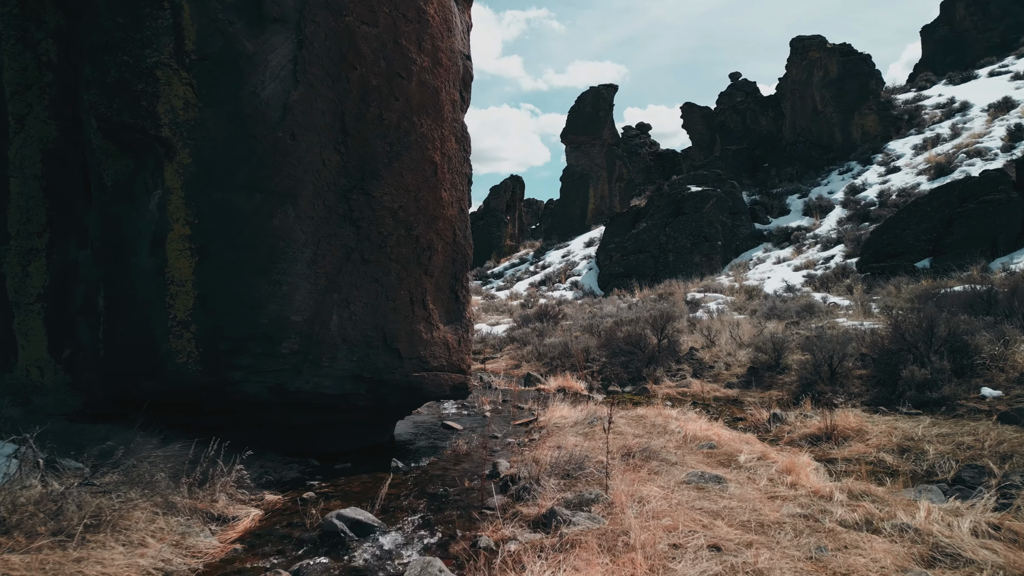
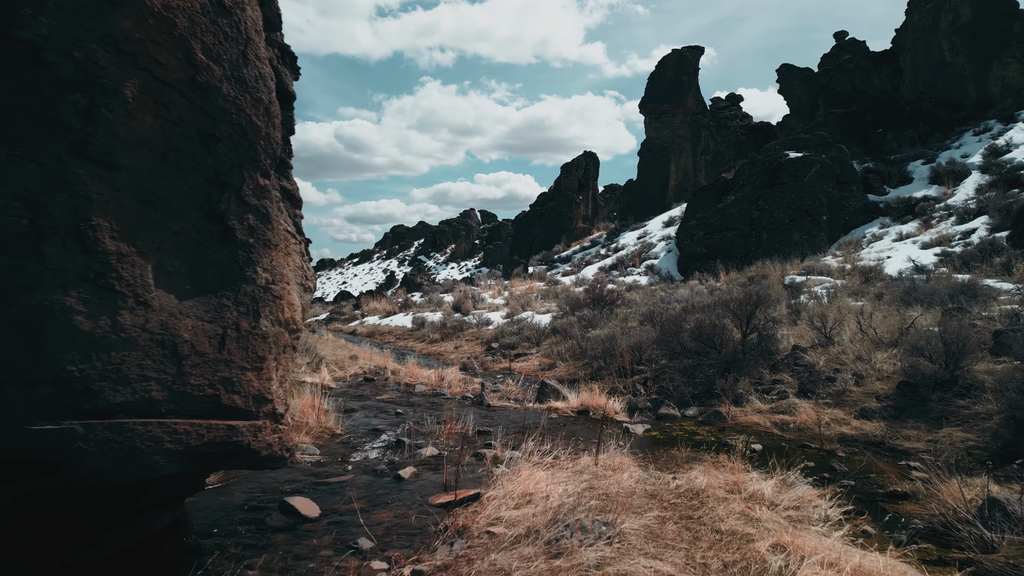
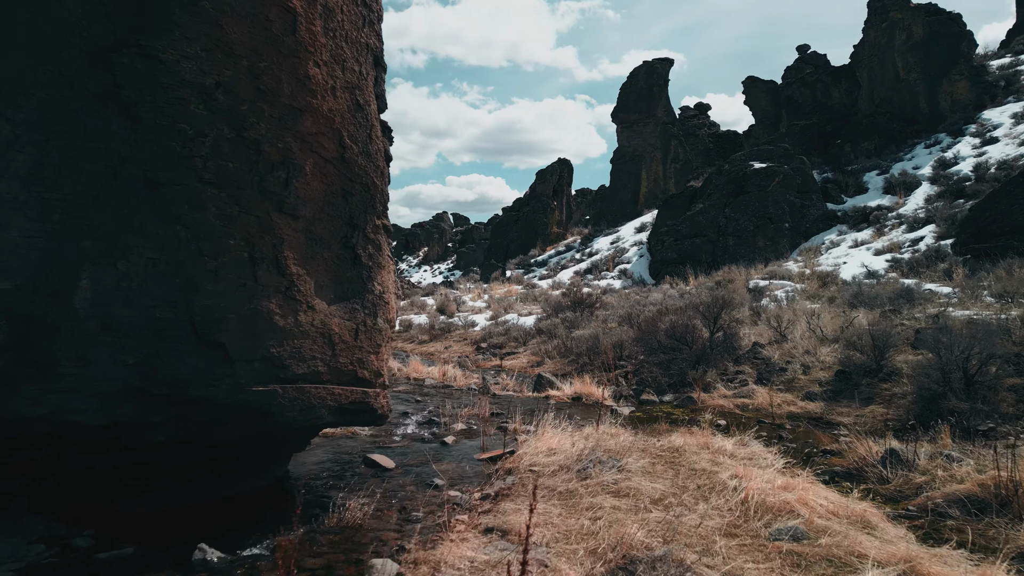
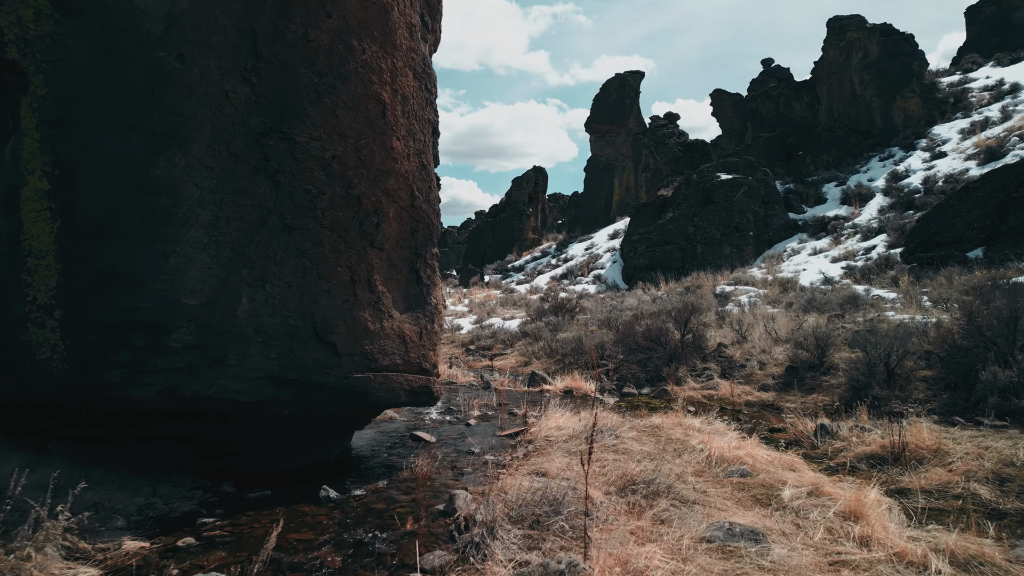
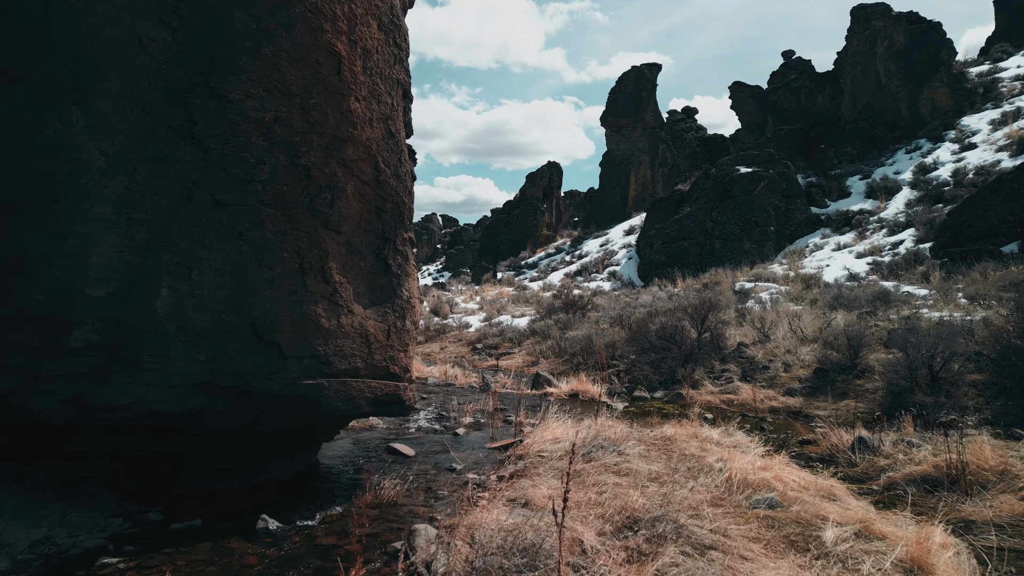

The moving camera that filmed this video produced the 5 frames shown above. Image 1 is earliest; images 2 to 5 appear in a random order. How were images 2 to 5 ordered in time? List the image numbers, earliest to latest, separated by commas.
4, 5, 3, 2
